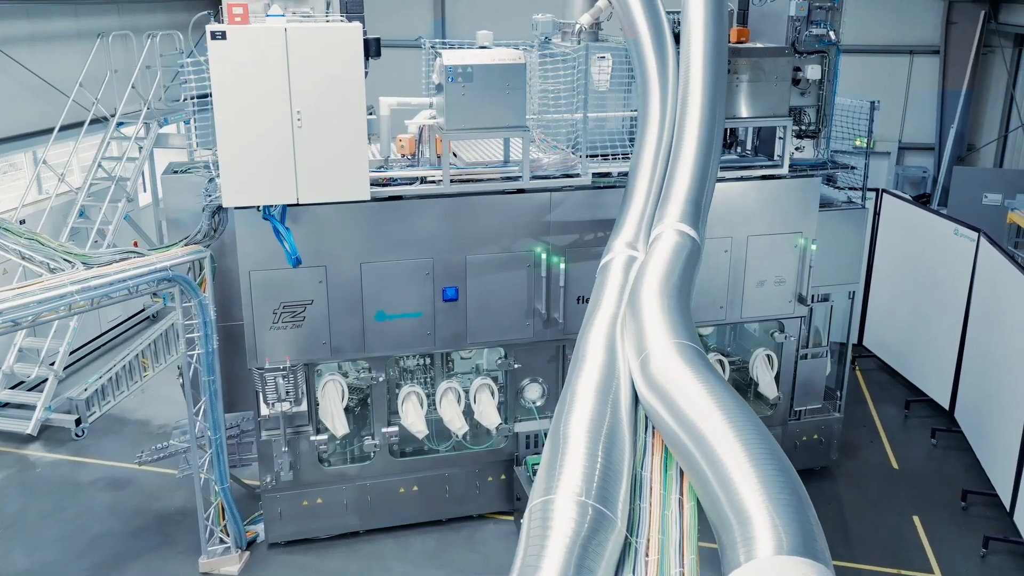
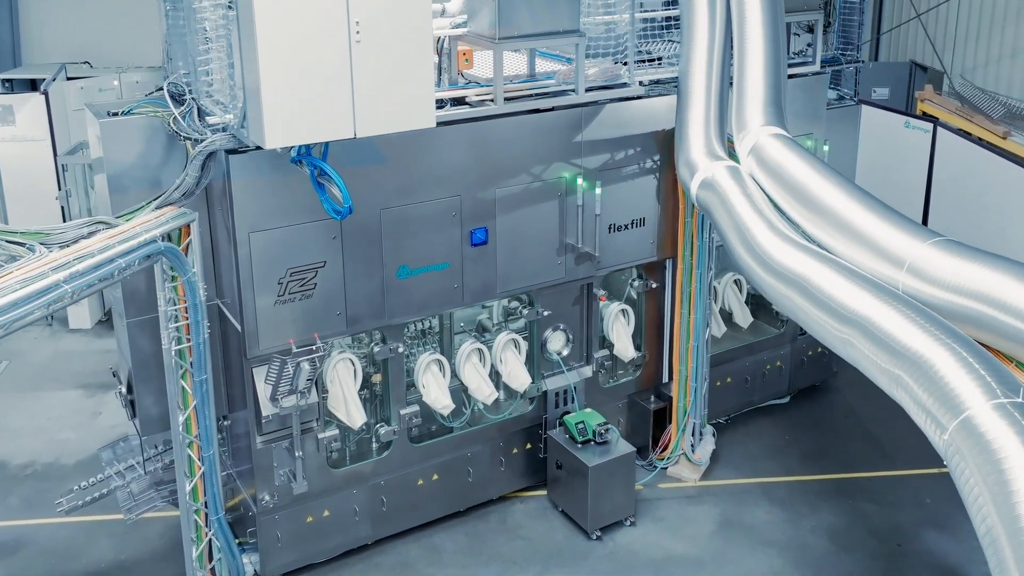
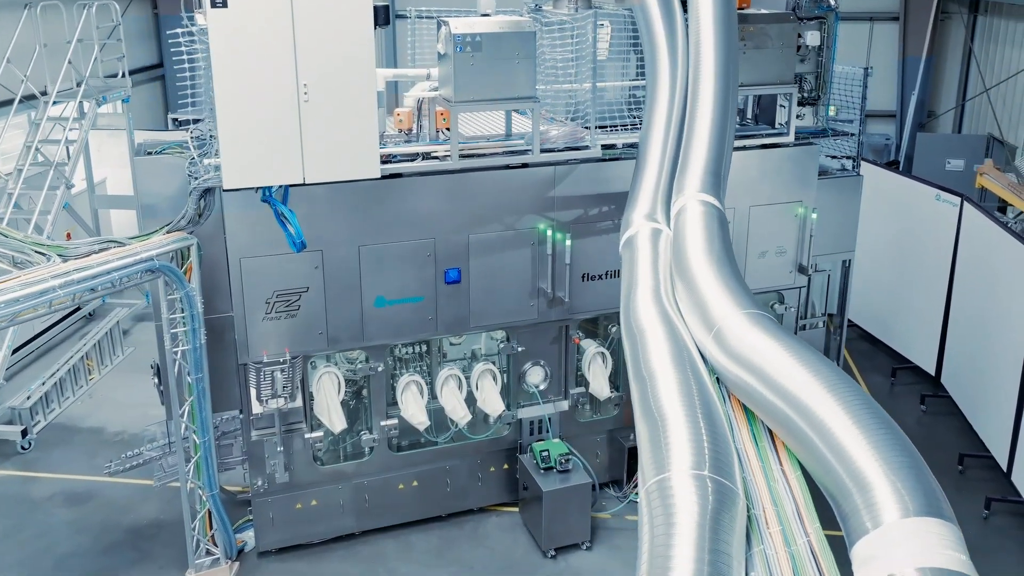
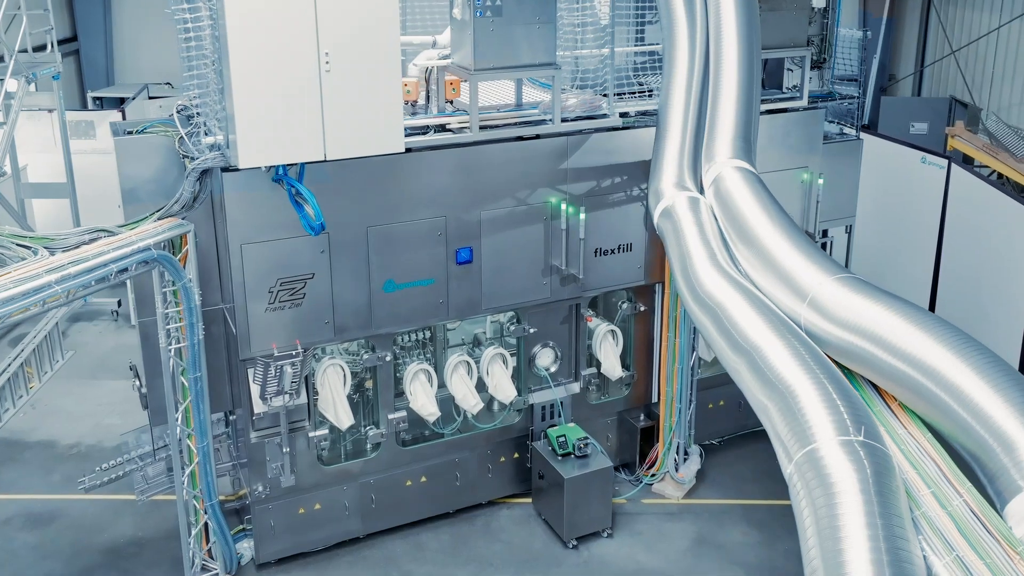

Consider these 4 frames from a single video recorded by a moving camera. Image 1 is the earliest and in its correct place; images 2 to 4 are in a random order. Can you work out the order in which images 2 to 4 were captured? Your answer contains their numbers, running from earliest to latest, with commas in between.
3, 4, 2
